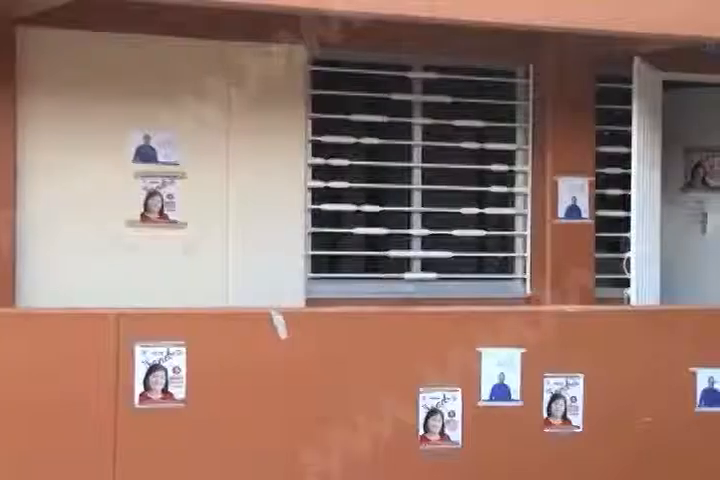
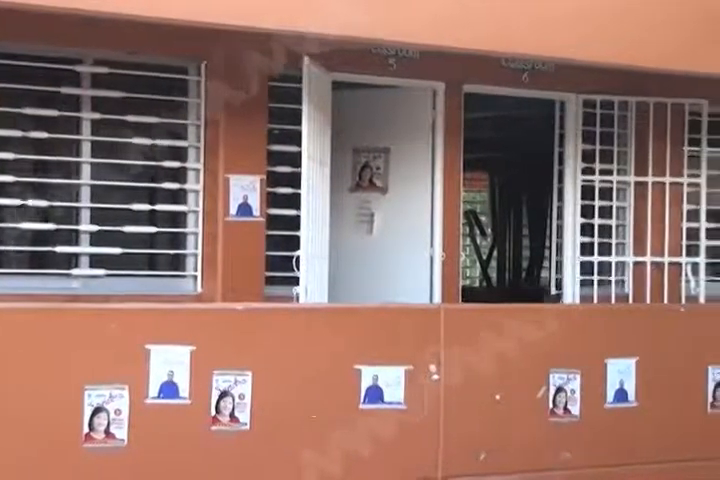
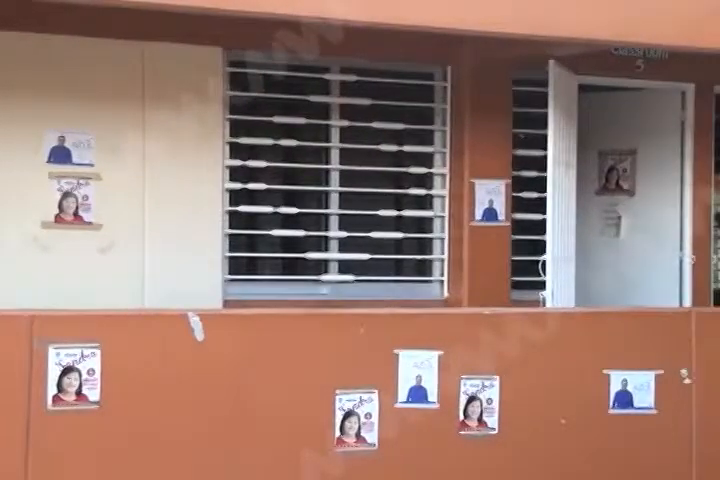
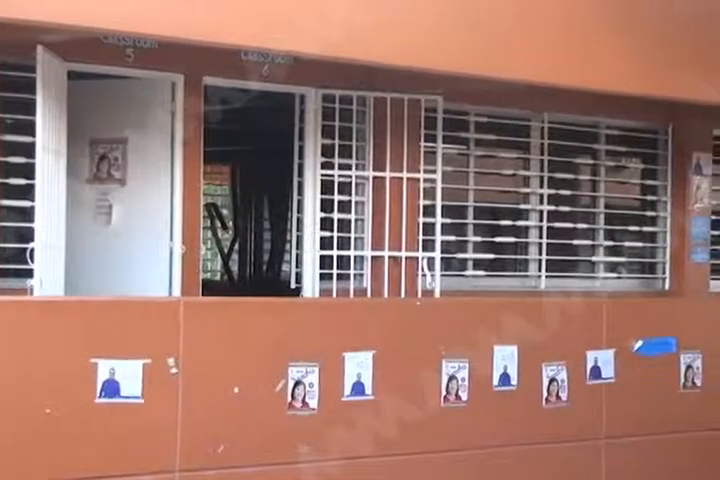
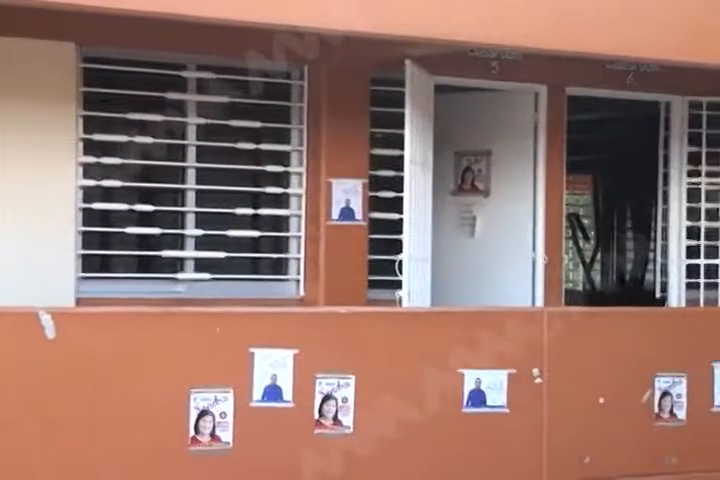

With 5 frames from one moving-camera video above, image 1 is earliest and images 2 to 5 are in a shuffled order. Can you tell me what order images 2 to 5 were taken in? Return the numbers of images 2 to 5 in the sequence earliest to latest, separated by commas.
3, 5, 2, 4
